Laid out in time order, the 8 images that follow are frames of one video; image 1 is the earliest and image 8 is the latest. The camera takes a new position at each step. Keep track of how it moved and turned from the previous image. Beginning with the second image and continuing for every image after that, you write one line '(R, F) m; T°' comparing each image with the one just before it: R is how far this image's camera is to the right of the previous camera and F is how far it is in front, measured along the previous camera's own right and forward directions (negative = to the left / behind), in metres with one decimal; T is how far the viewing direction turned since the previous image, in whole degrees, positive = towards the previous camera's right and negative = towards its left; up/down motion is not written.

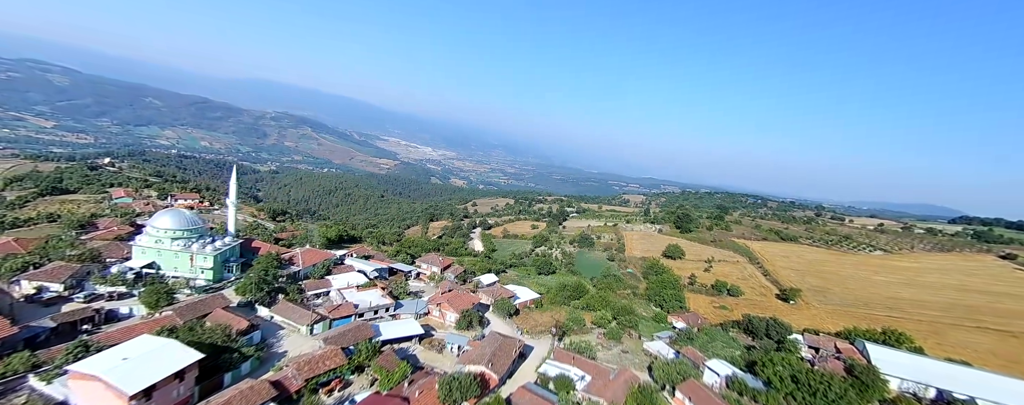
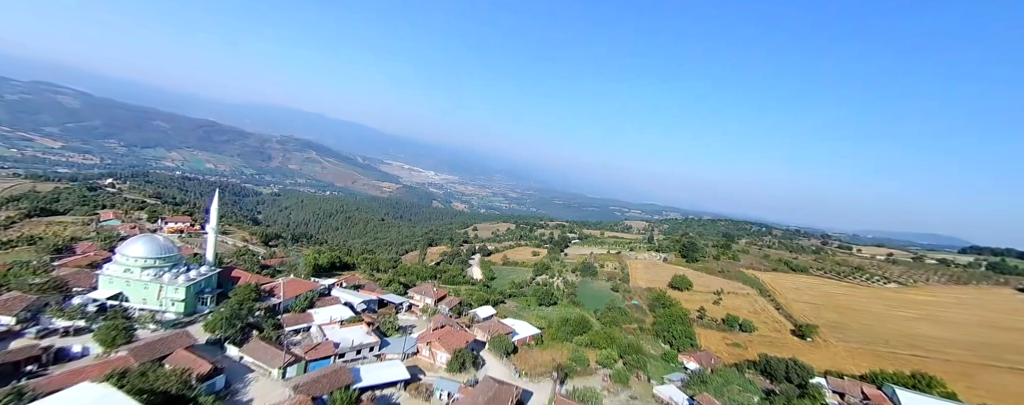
(+0.1, +1.2) m; 0°
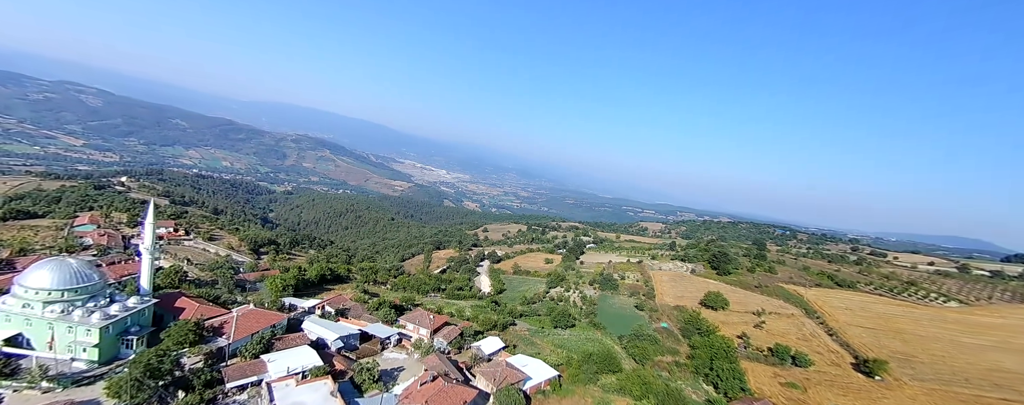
(-0.1, +3.9) m; -1°
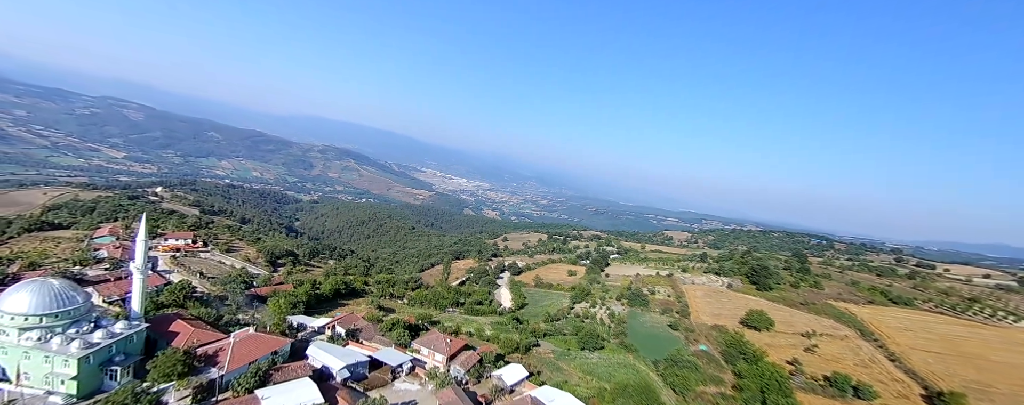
(-0.2, +1.7) m; -3°
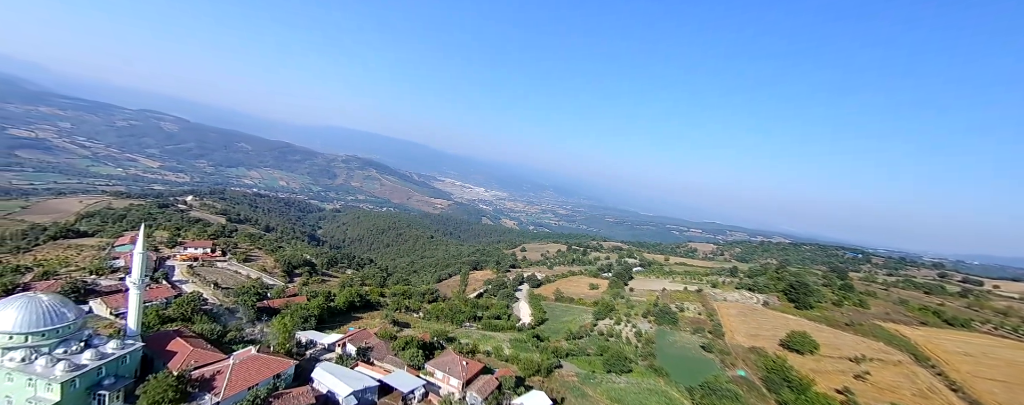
(-0.2, +1.3) m; -3°
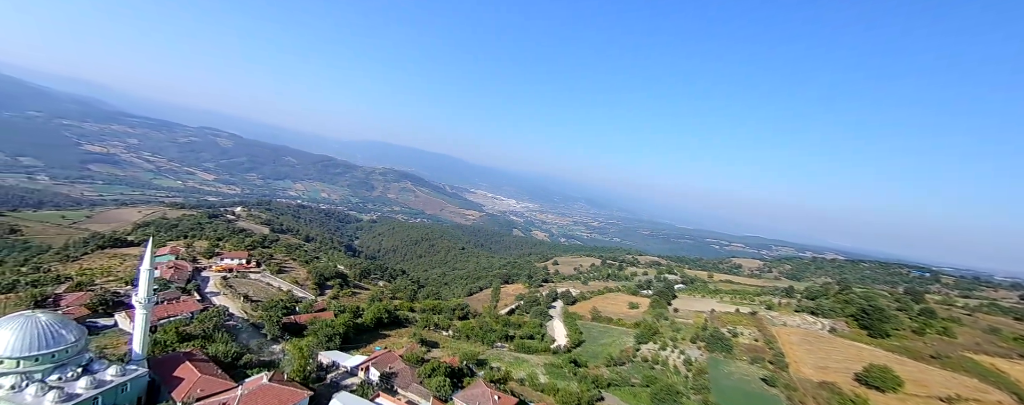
(-0.2, +1.7) m; -5°
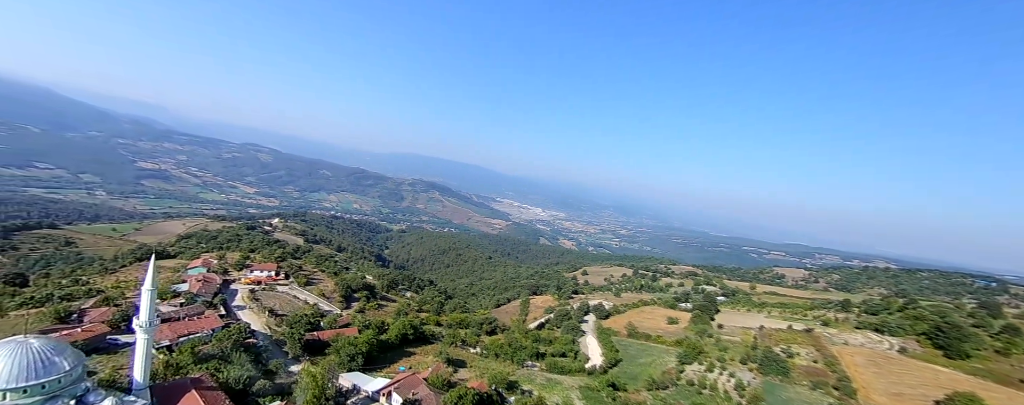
(-0.2, +1.5) m; -4°
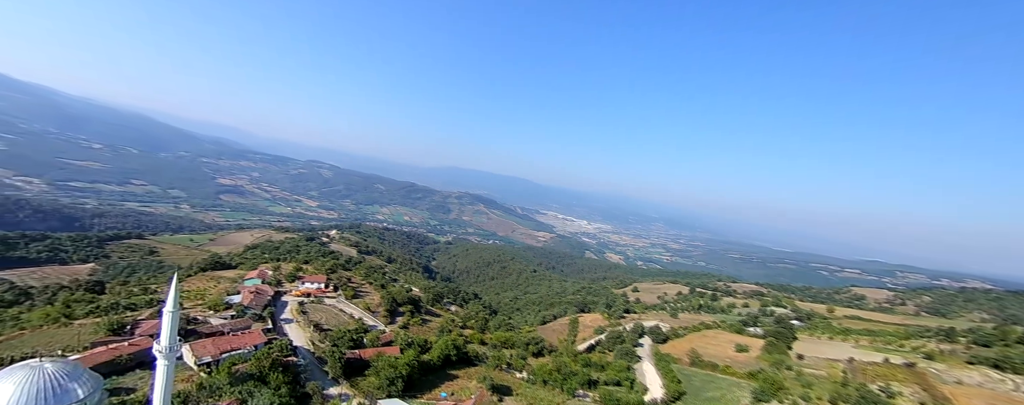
(-0.1, +1.6) m; -7°
